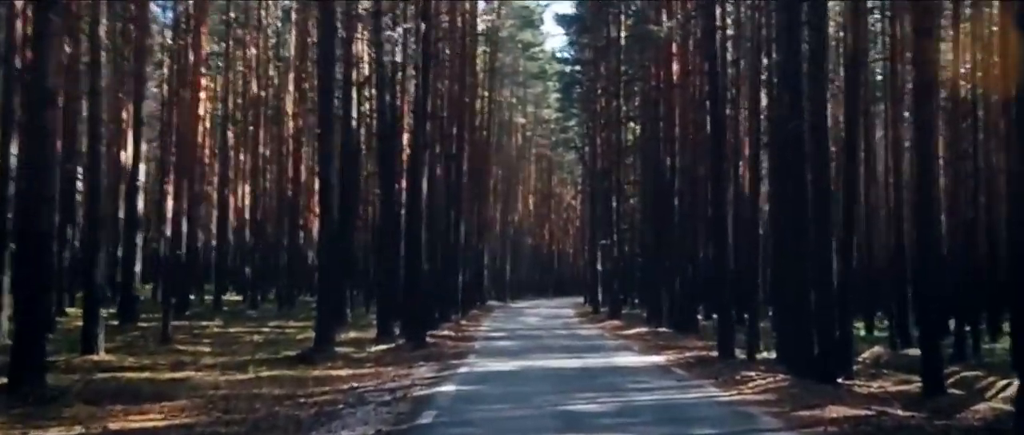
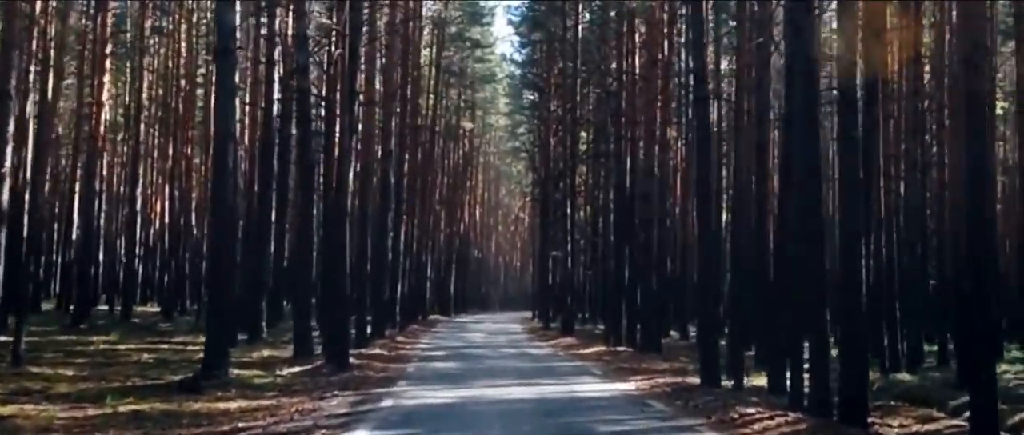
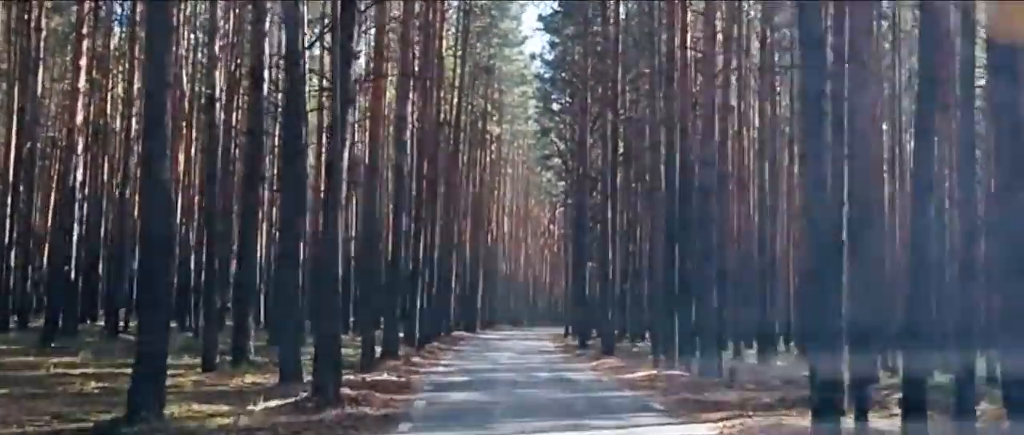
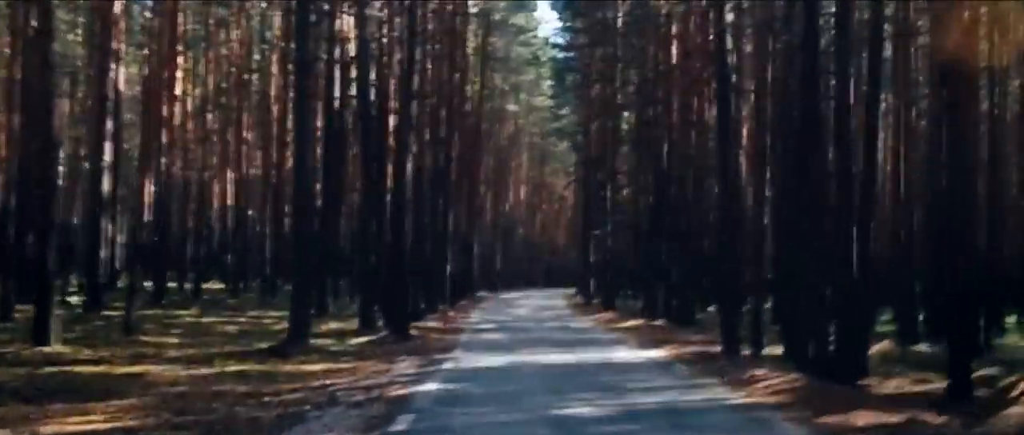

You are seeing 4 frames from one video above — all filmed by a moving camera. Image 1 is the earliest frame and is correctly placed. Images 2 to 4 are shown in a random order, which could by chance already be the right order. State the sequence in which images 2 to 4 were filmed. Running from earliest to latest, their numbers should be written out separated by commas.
4, 2, 3
